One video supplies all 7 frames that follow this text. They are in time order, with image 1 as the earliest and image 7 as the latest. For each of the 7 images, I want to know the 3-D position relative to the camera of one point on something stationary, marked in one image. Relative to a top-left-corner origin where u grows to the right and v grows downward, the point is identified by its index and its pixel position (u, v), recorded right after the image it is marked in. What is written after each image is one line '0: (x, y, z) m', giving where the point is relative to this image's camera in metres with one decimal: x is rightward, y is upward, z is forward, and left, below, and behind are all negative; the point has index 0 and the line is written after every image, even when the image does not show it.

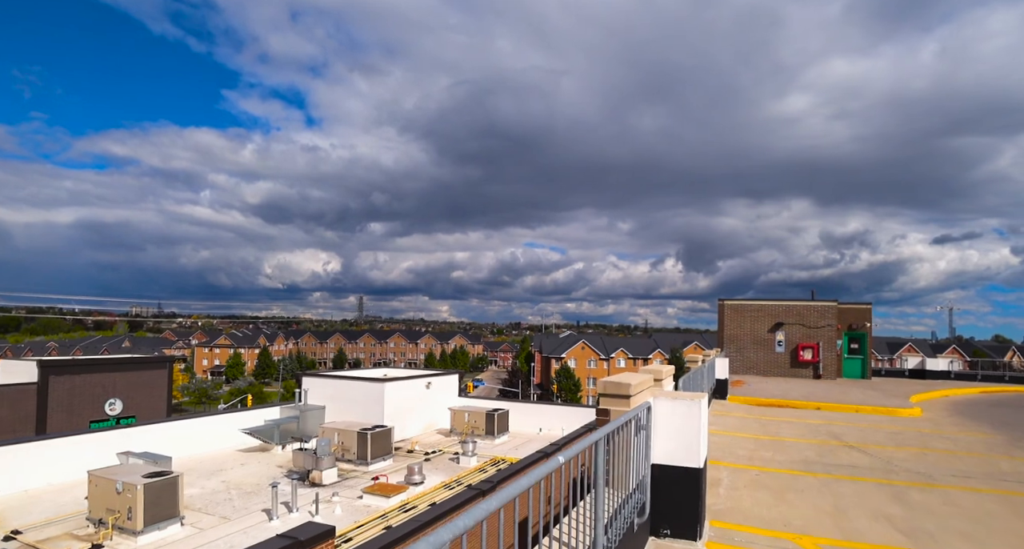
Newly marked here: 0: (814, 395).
0: (+6.1, -2.4, +13.1) m
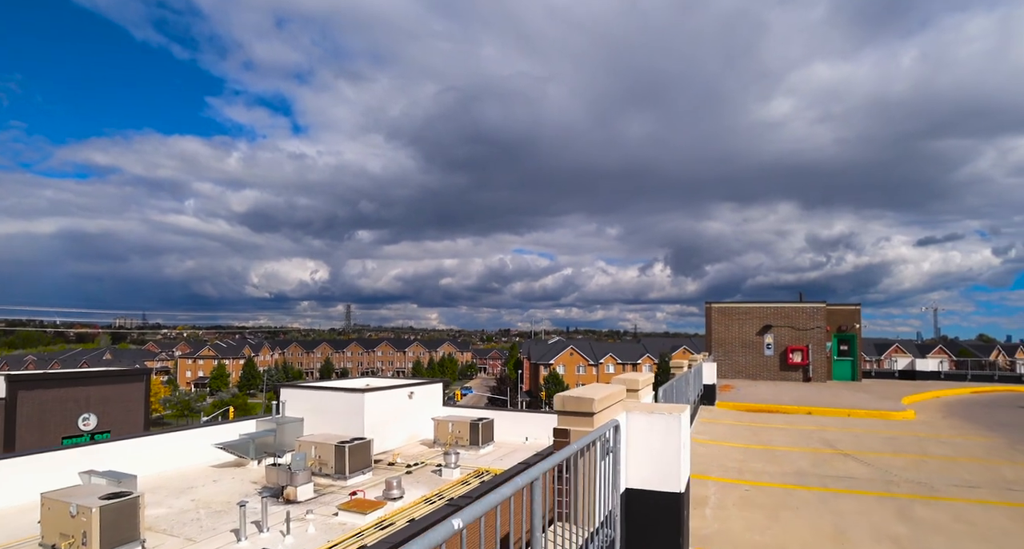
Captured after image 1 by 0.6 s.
0: (+5.7, -2.4, +12.8) m
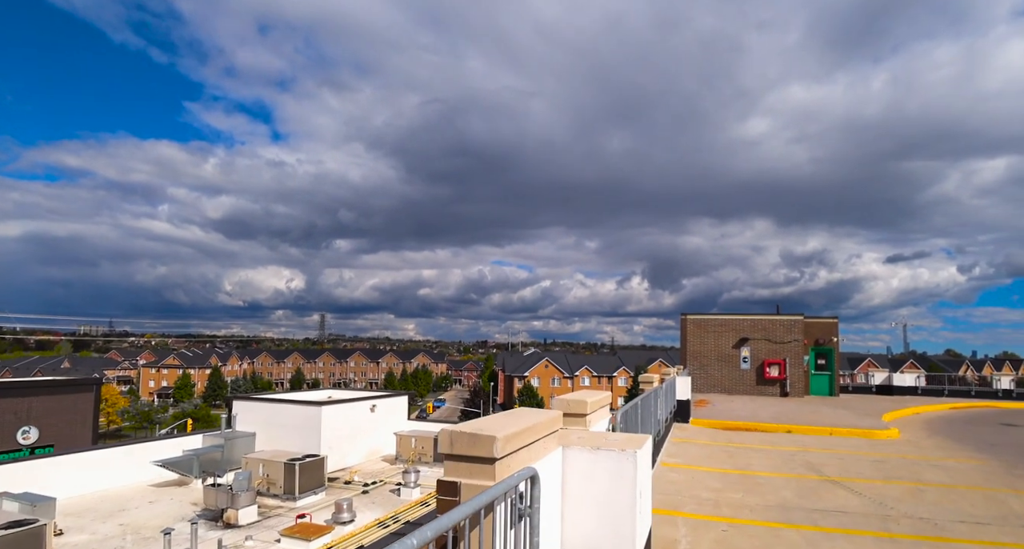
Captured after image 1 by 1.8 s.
0: (+5.0, -2.6, +12.1) m
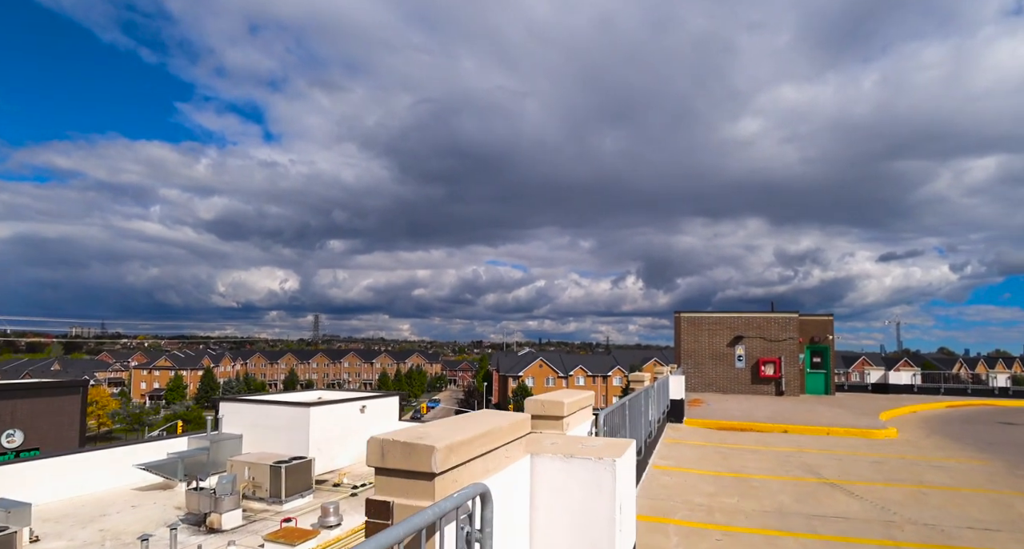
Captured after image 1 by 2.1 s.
0: (+4.8, -2.5, +11.8) m
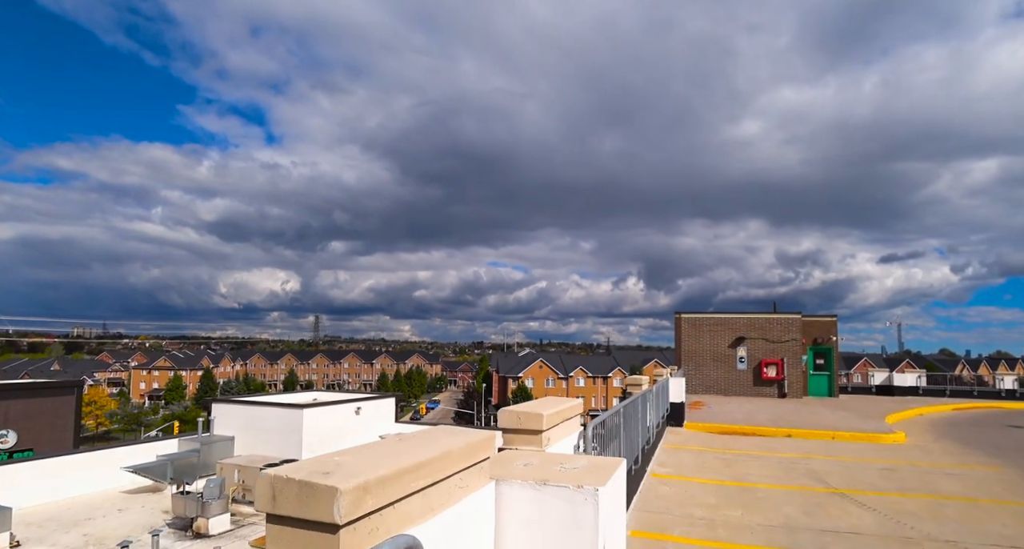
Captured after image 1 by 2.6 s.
0: (+4.8, -2.5, +11.5) m
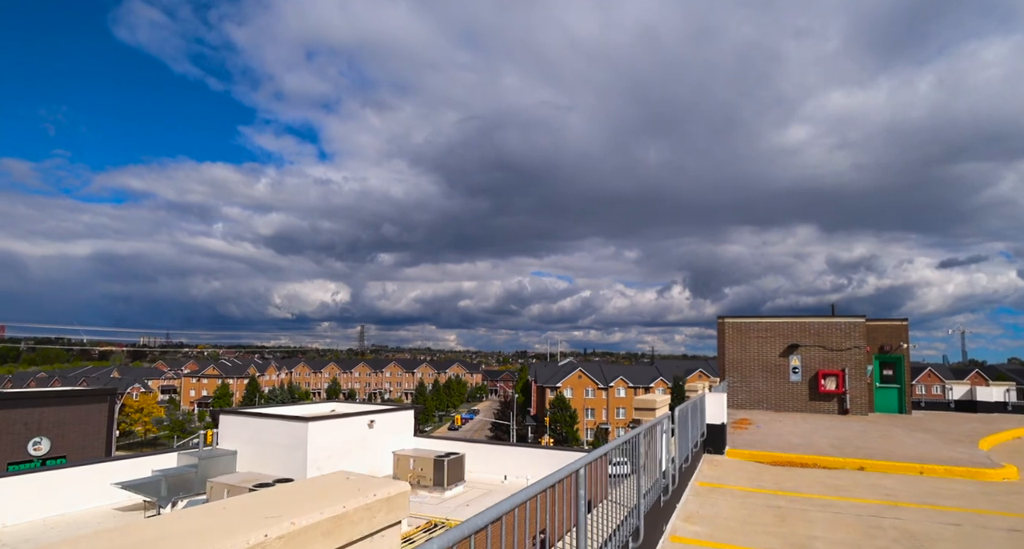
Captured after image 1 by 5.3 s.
0: (+4.9, -2.4, +9.5) m
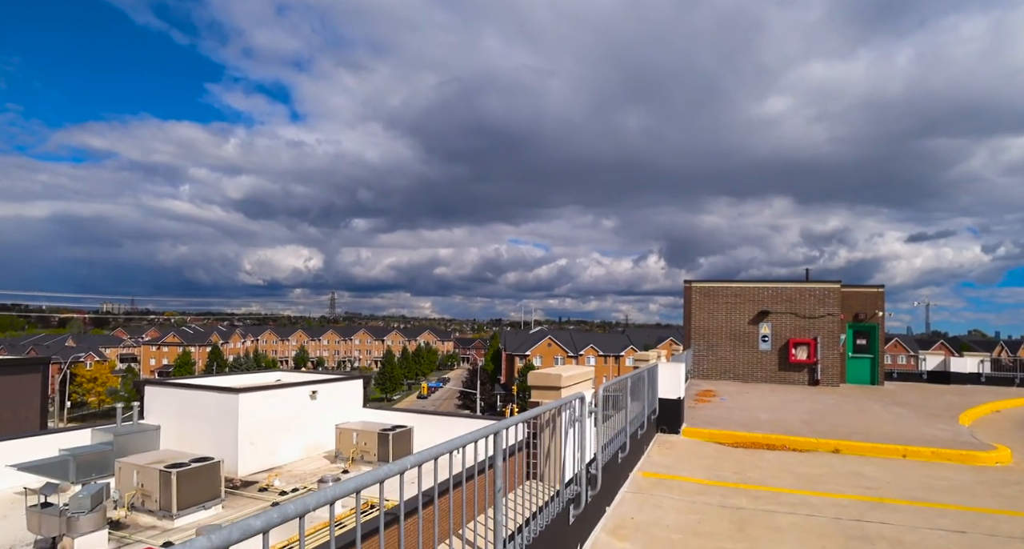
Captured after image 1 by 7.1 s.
0: (+4.0, -1.9, +8.6) m
